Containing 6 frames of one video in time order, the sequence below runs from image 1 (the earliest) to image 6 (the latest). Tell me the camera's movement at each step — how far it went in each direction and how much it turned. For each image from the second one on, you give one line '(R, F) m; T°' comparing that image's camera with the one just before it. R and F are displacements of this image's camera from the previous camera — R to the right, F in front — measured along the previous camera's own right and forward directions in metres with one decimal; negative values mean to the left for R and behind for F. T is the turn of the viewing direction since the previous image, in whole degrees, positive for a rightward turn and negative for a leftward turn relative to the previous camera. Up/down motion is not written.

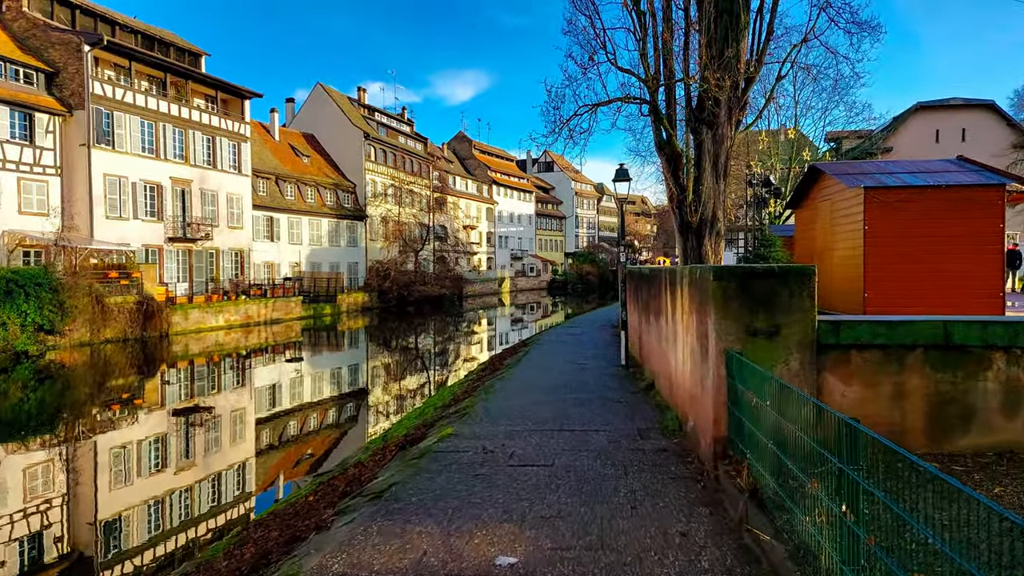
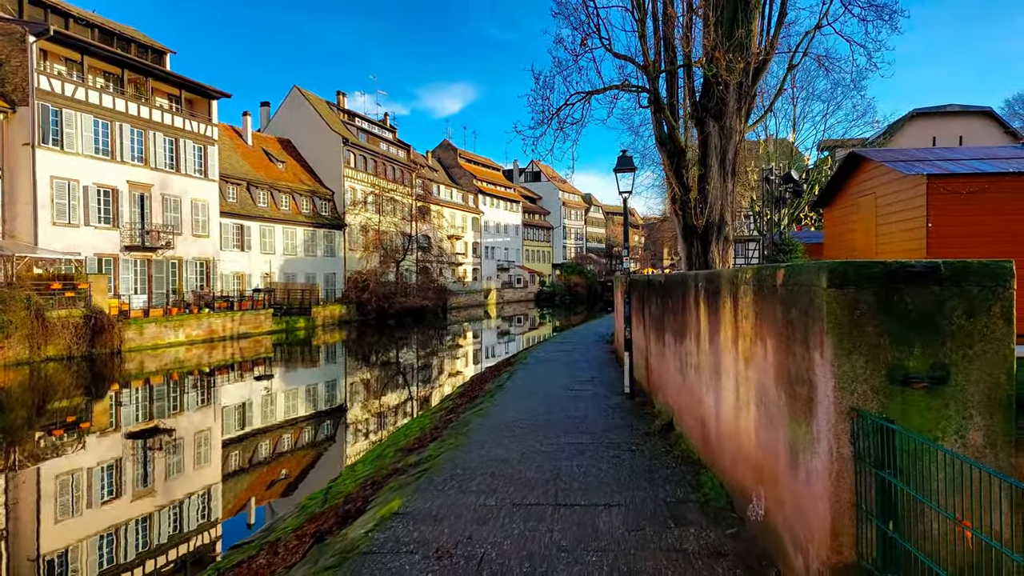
(+0.1, +1.6) m; +1°
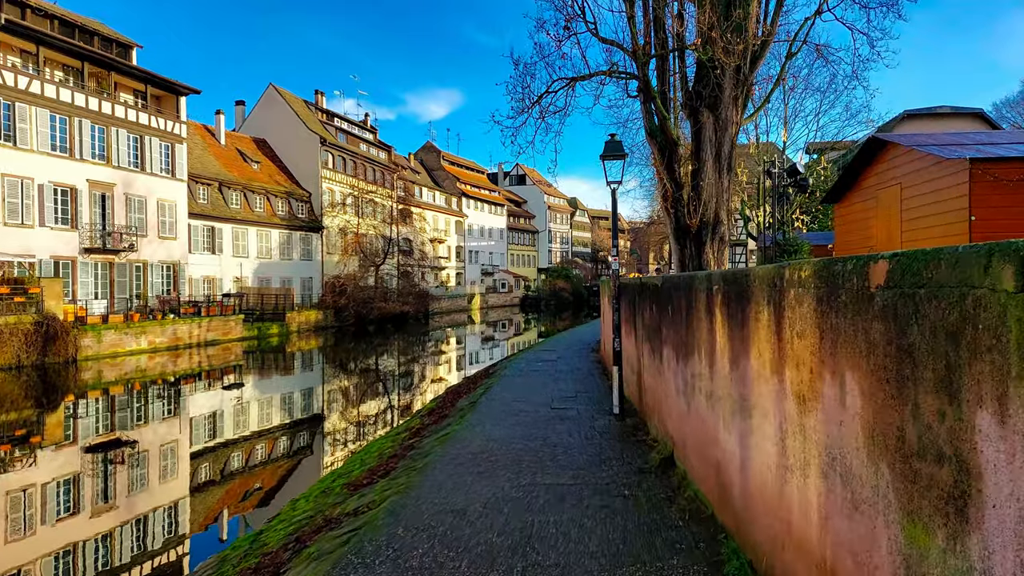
(+0.1, +0.9) m; +1°
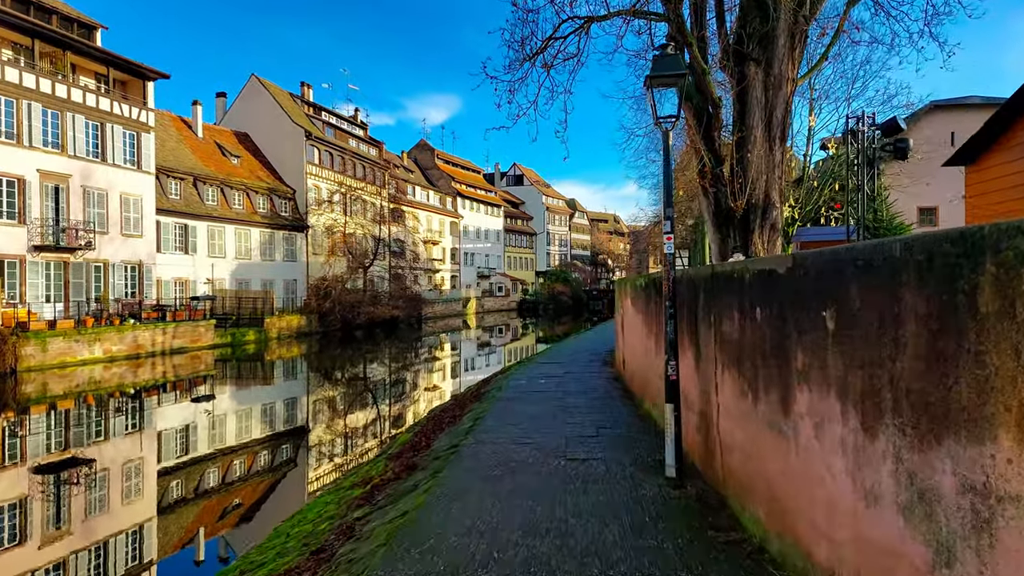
(0.0, +2.1) m; 0°
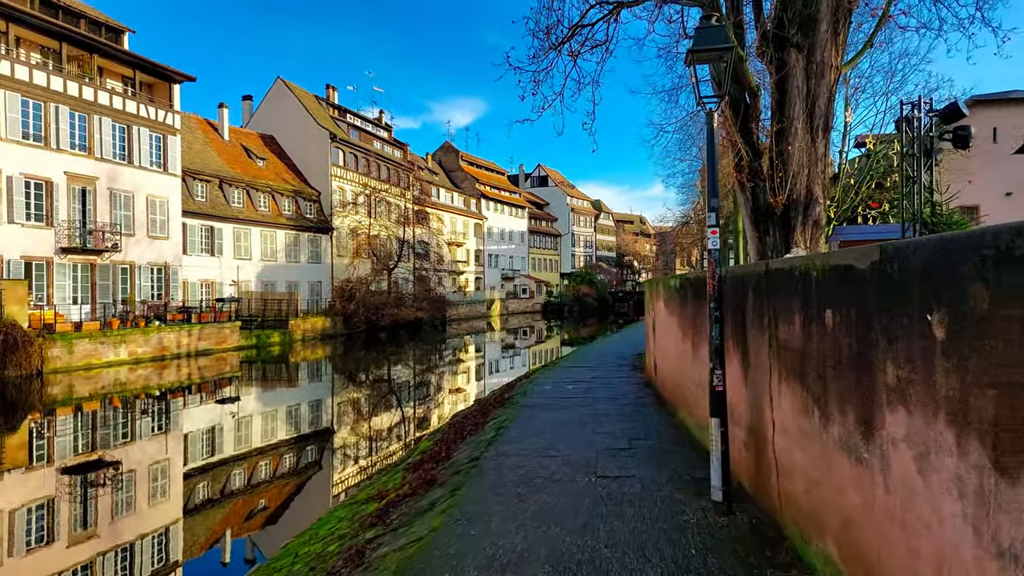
(0.0, +0.4) m; -2°
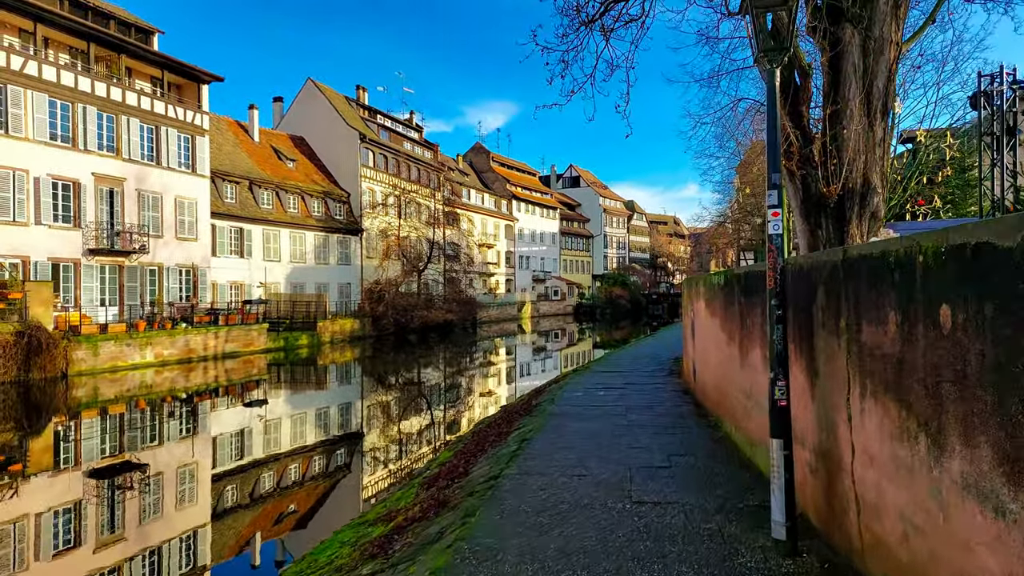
(+0.1, +0.7) m; -3°
